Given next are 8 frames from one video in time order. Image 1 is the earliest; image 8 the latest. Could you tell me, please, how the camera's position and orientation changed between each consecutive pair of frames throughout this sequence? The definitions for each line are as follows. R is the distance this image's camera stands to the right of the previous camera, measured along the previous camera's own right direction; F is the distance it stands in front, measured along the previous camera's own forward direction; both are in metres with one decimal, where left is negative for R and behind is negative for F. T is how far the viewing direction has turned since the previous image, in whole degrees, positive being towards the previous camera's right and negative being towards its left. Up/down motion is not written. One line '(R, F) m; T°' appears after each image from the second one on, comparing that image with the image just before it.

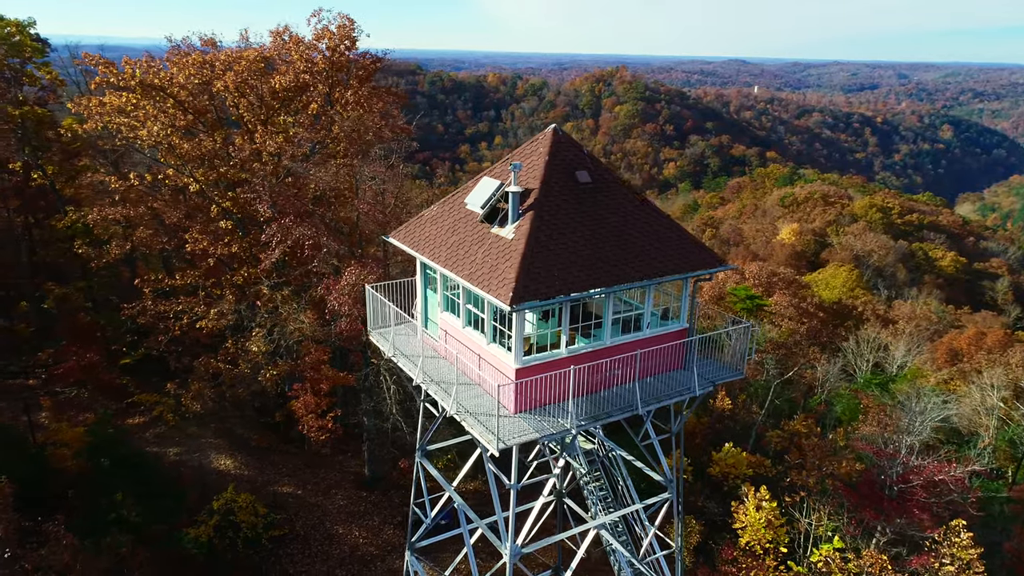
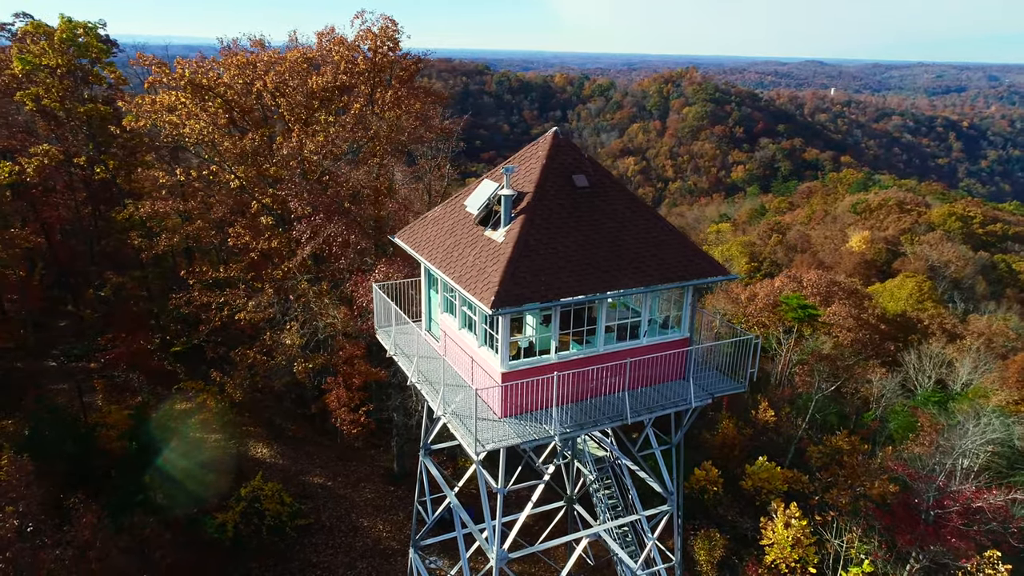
(+0.8, +0.1) m; -5°
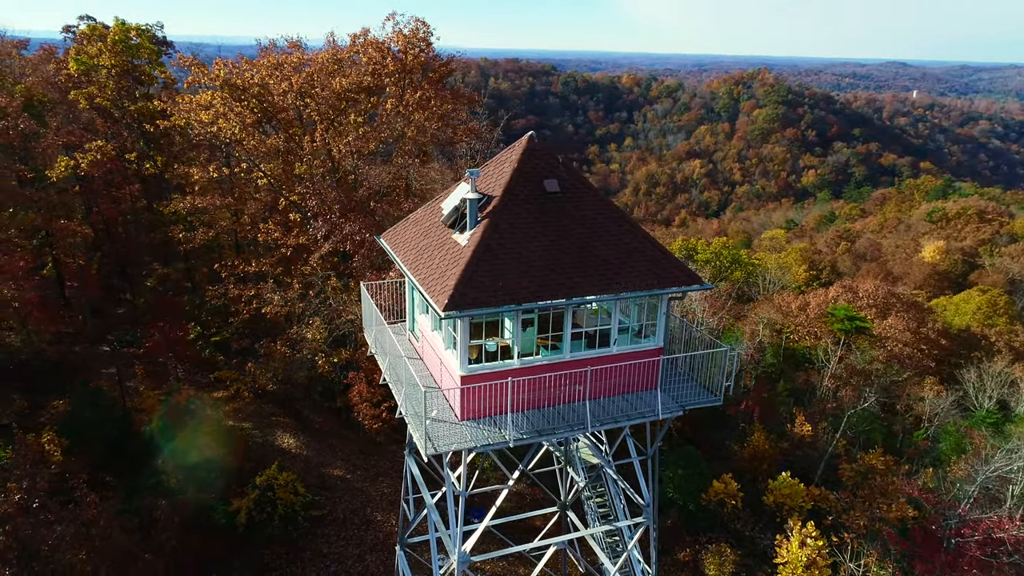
(+1.1, +0.1) m; -5°
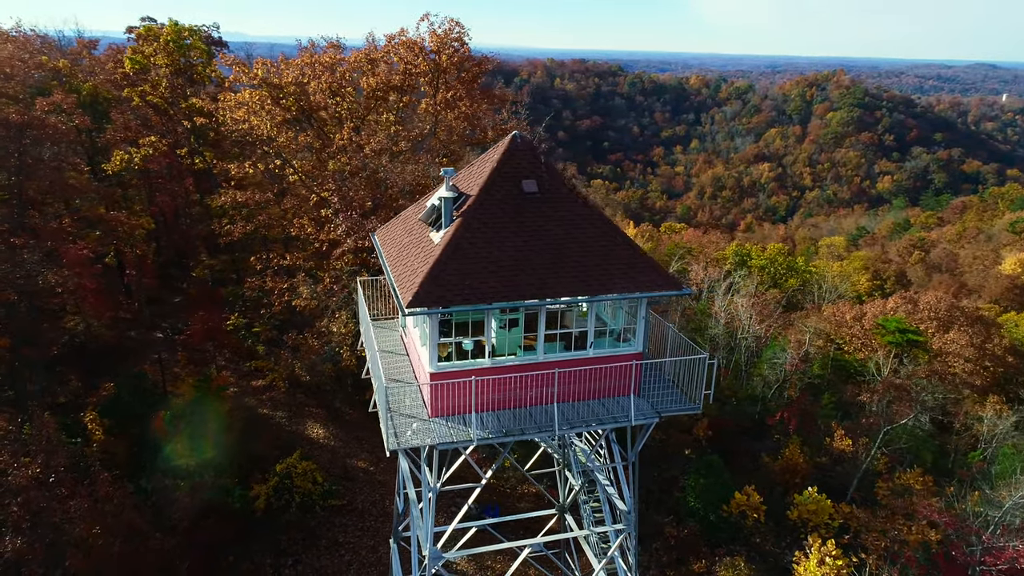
(+1.0, 0.0) m; -5°
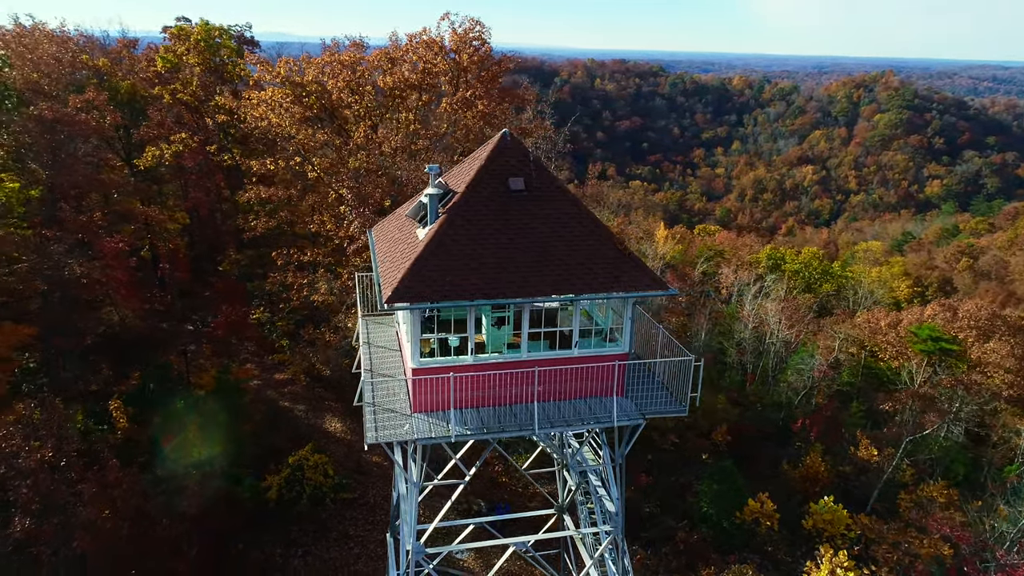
(+0.6, 0.0) m; -3°
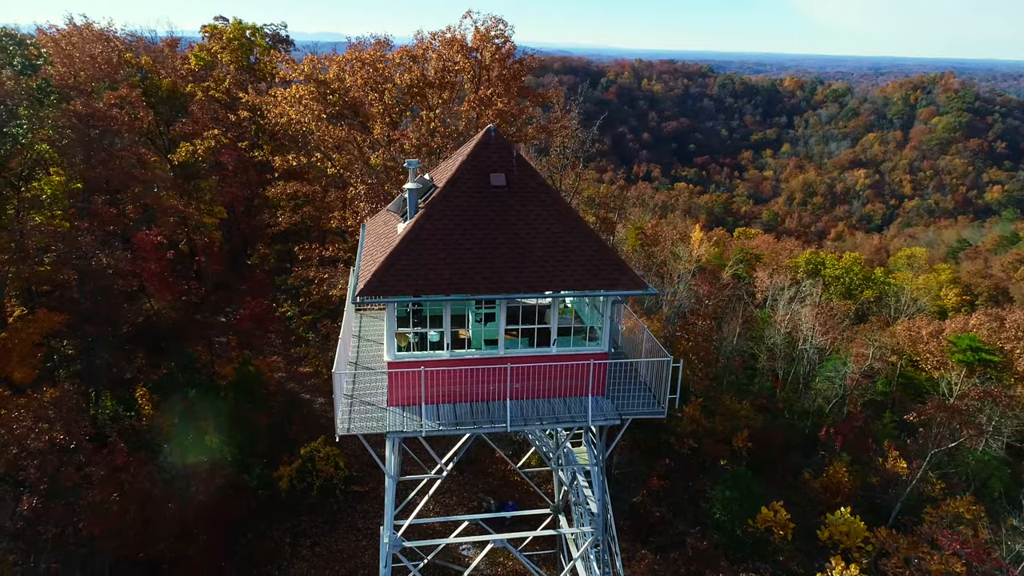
(+0.7, 0.0) m; -3°
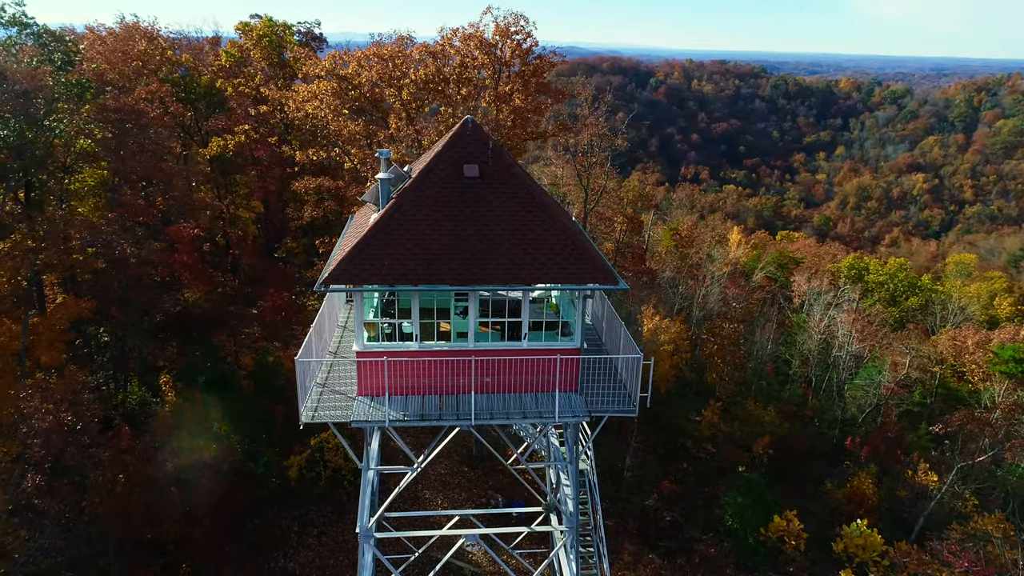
(+0.8, +0.1) m; -4°
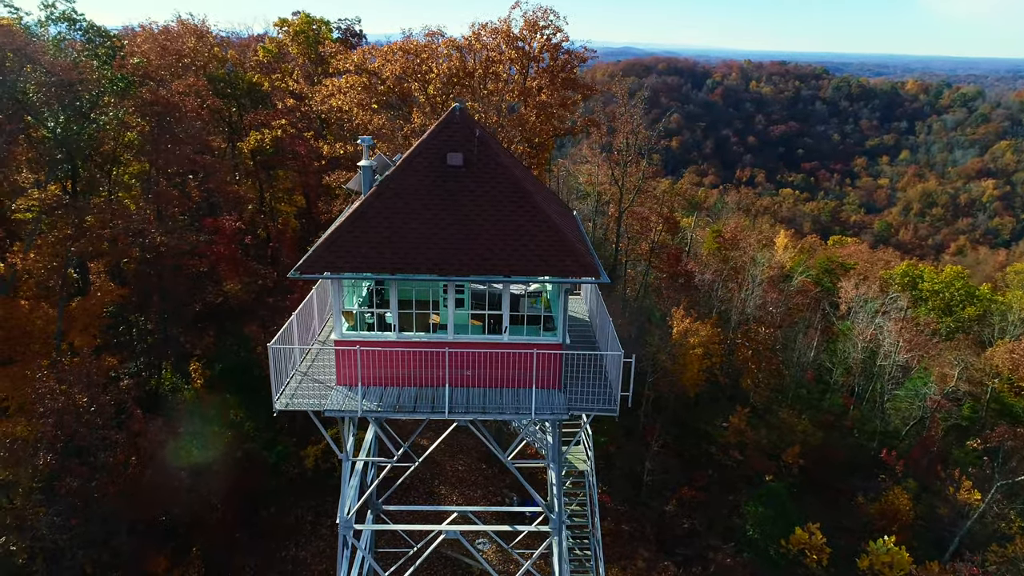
(+0.8, +0.2) m; -4°
